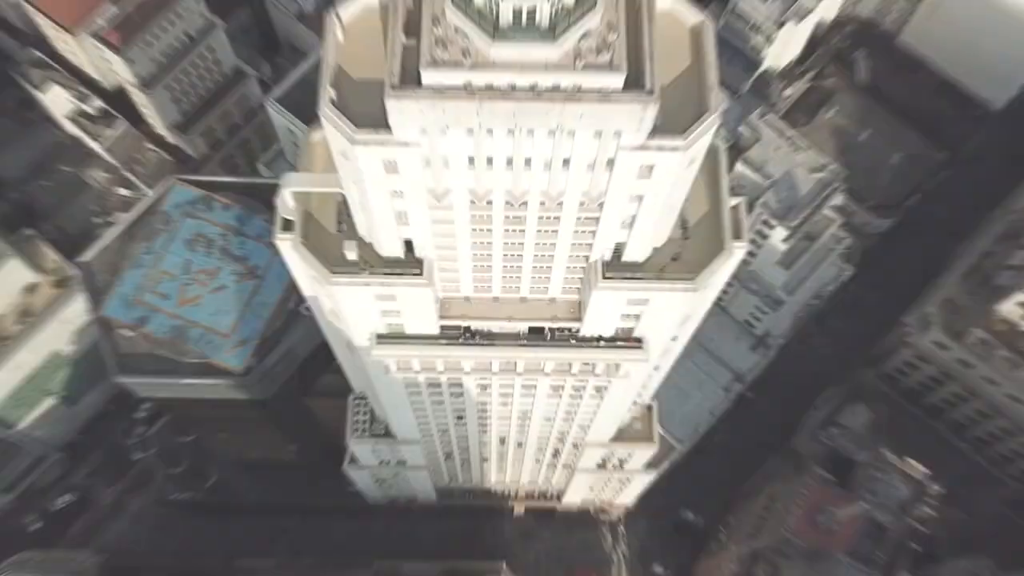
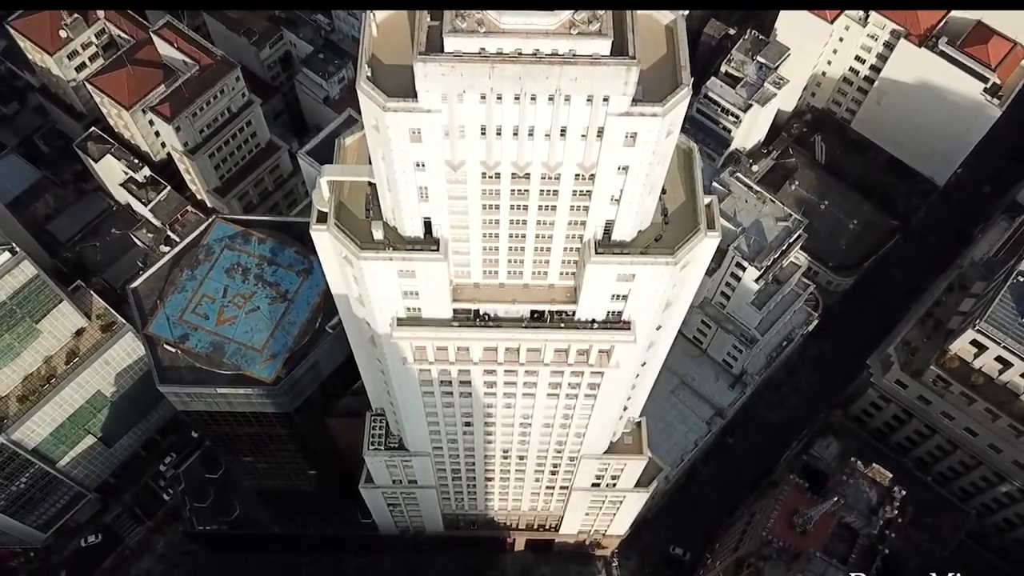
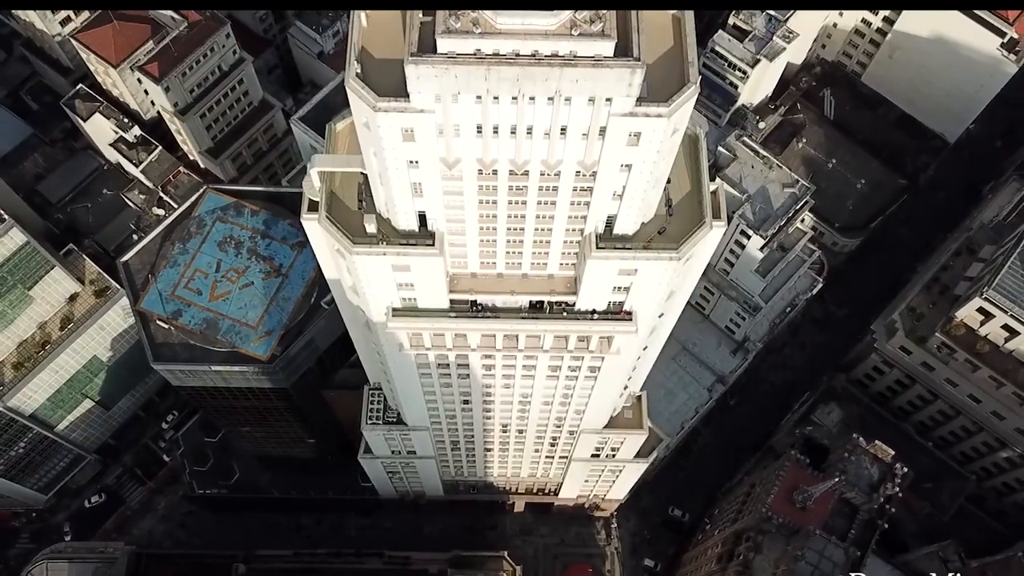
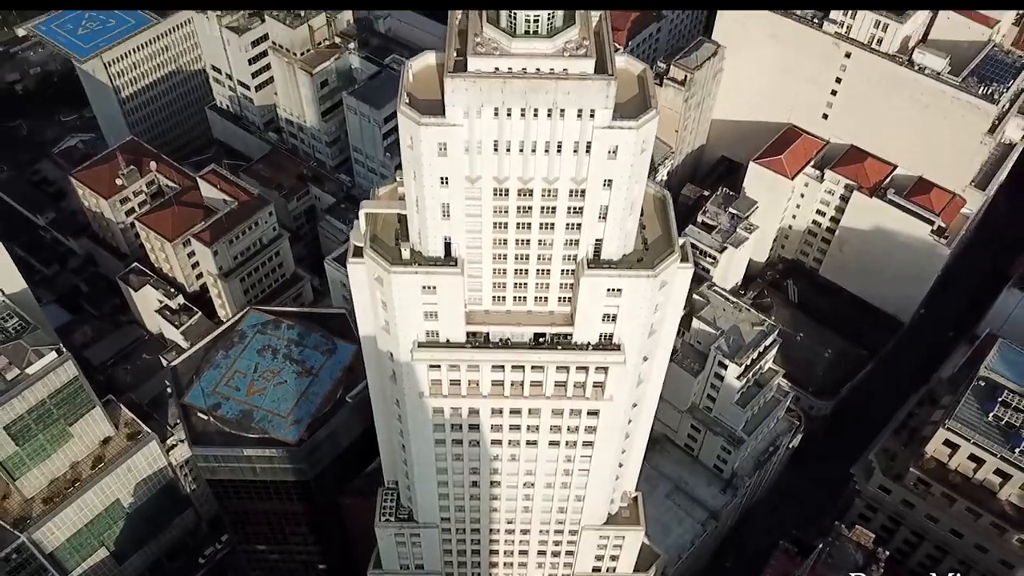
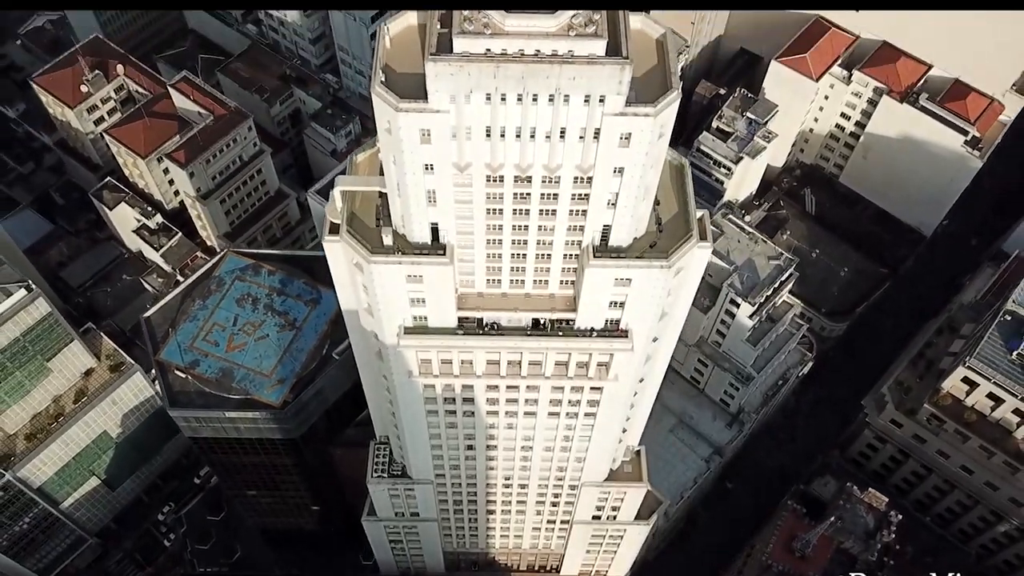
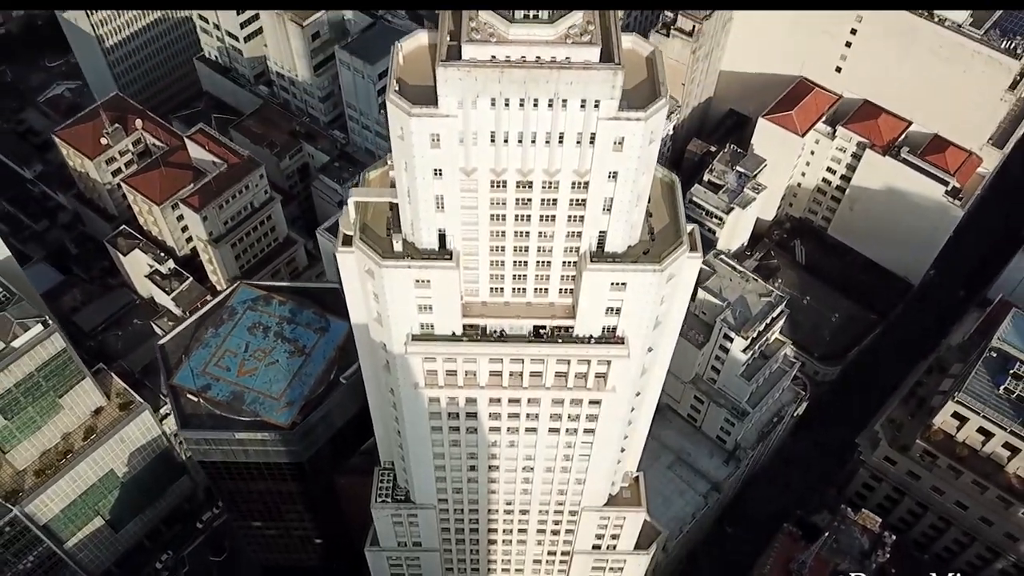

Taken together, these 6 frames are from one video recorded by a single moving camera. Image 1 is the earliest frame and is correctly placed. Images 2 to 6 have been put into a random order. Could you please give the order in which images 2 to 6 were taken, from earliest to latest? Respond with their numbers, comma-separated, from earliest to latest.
3, 2, 5, 6, 4
